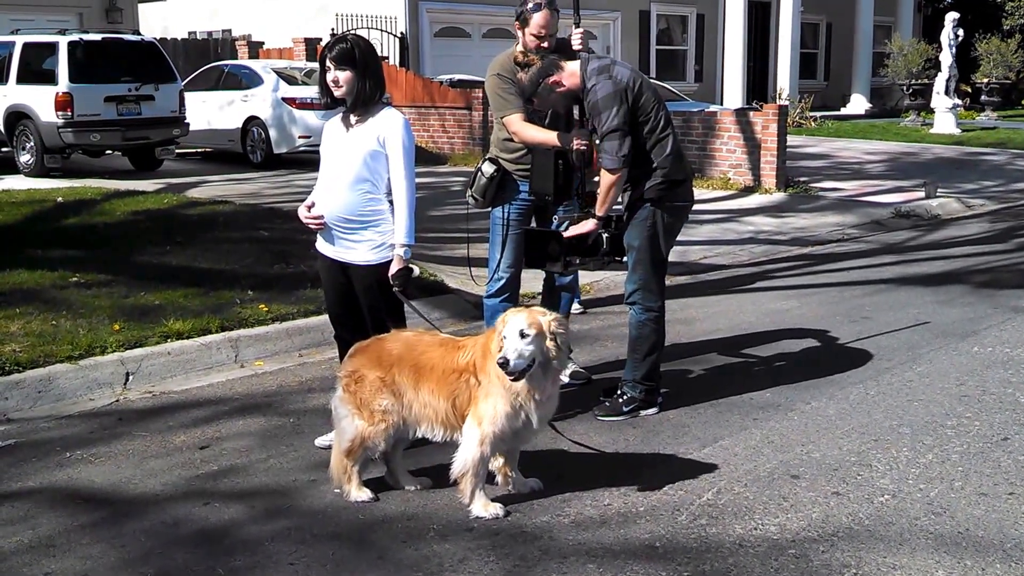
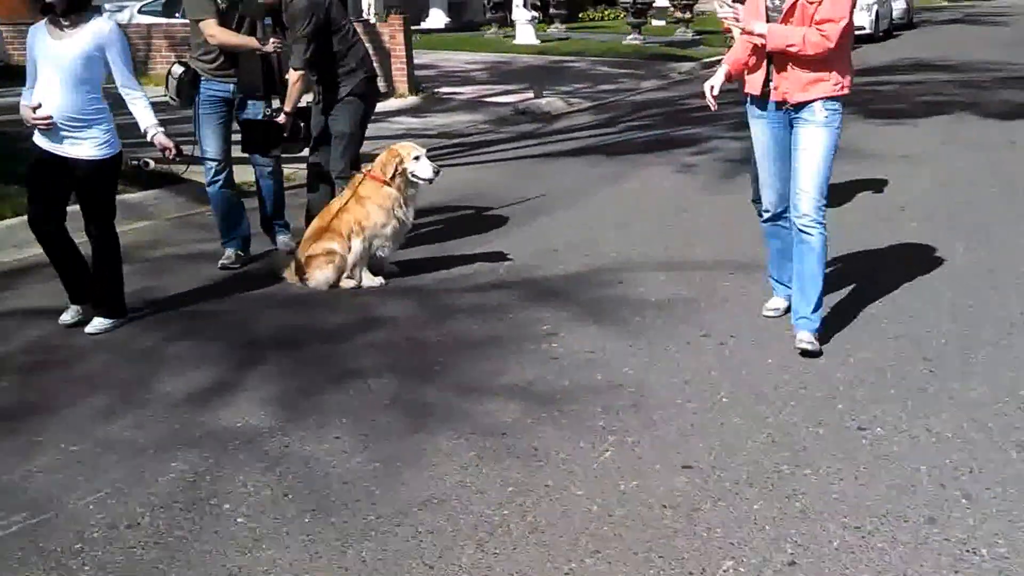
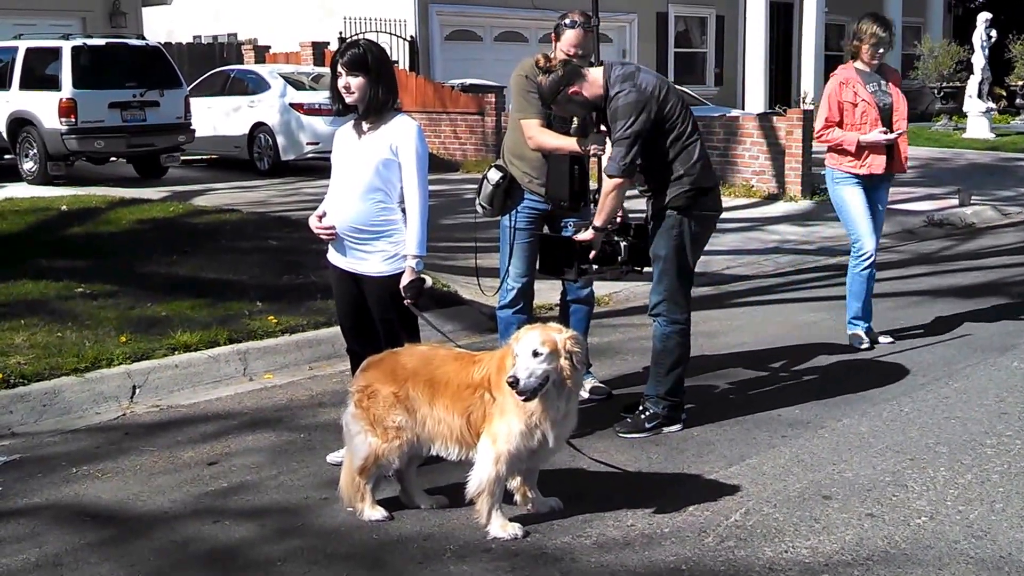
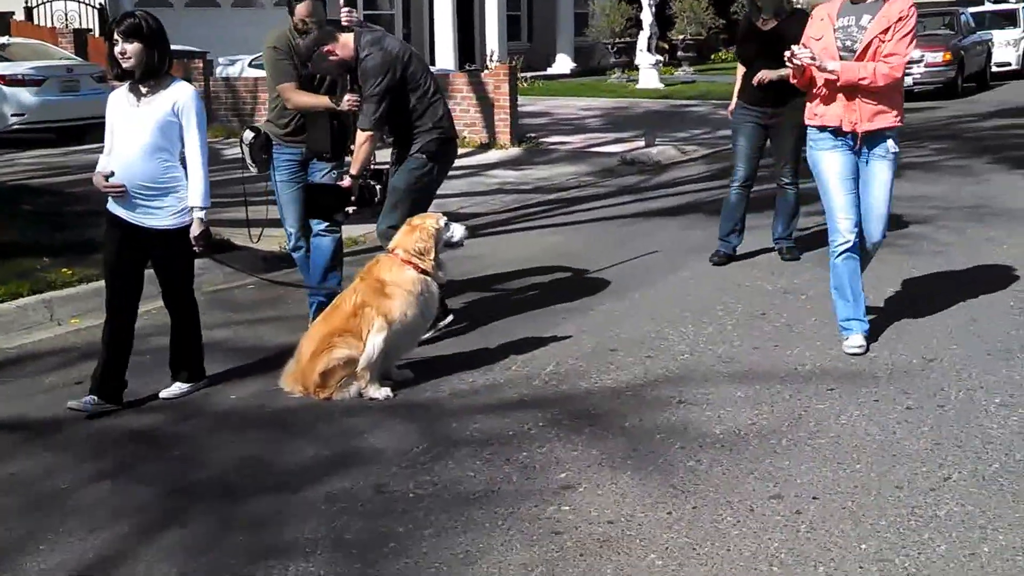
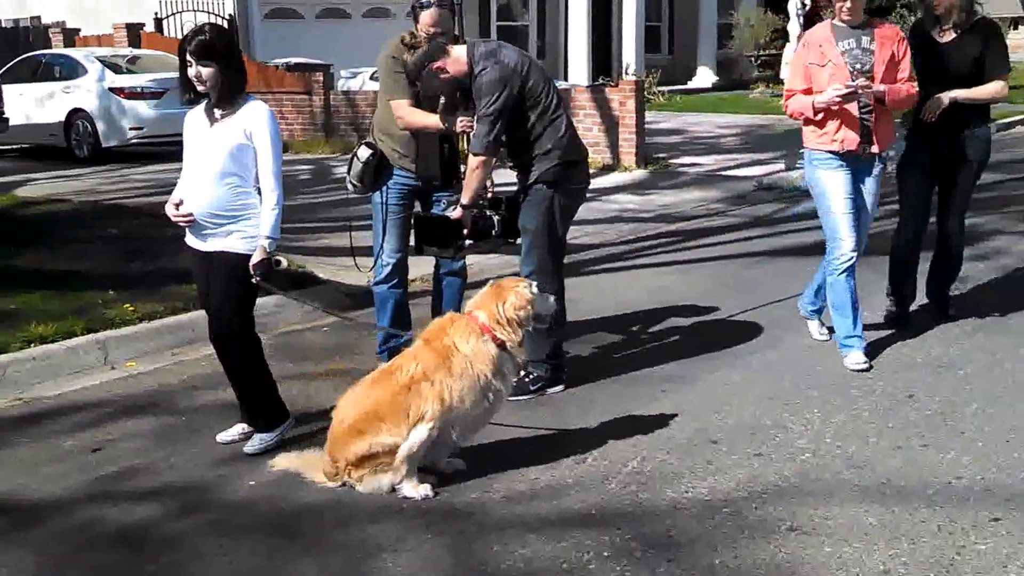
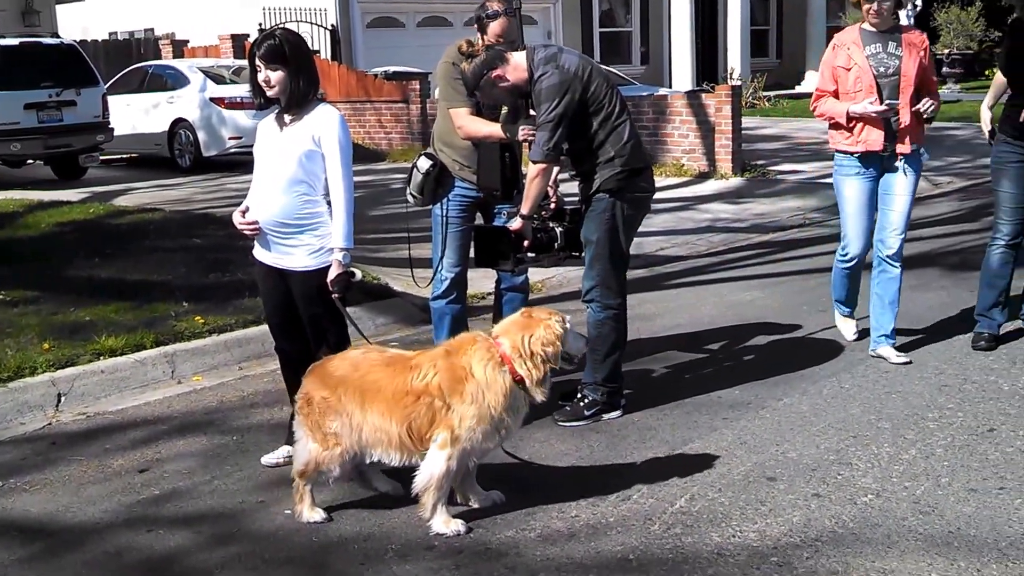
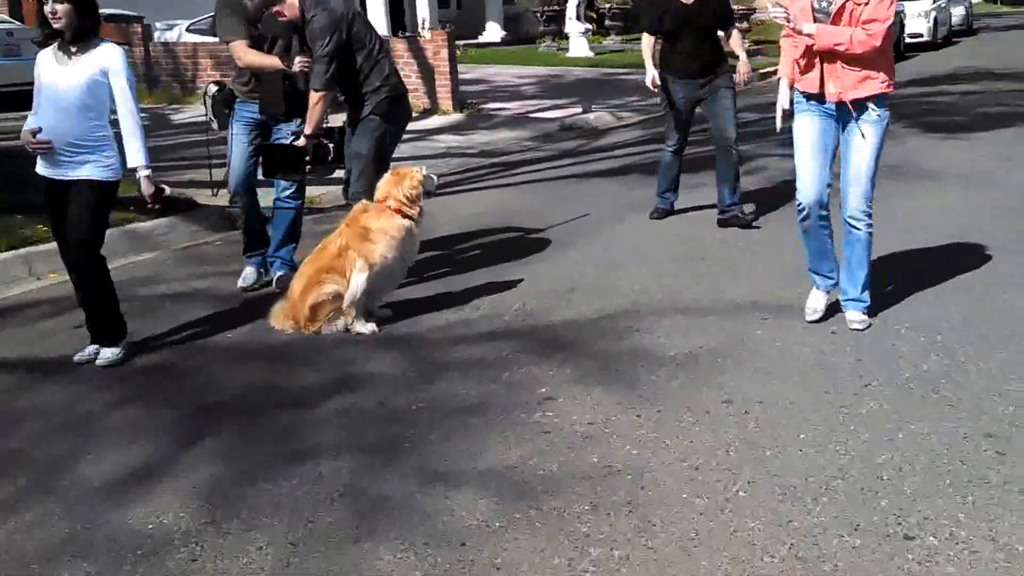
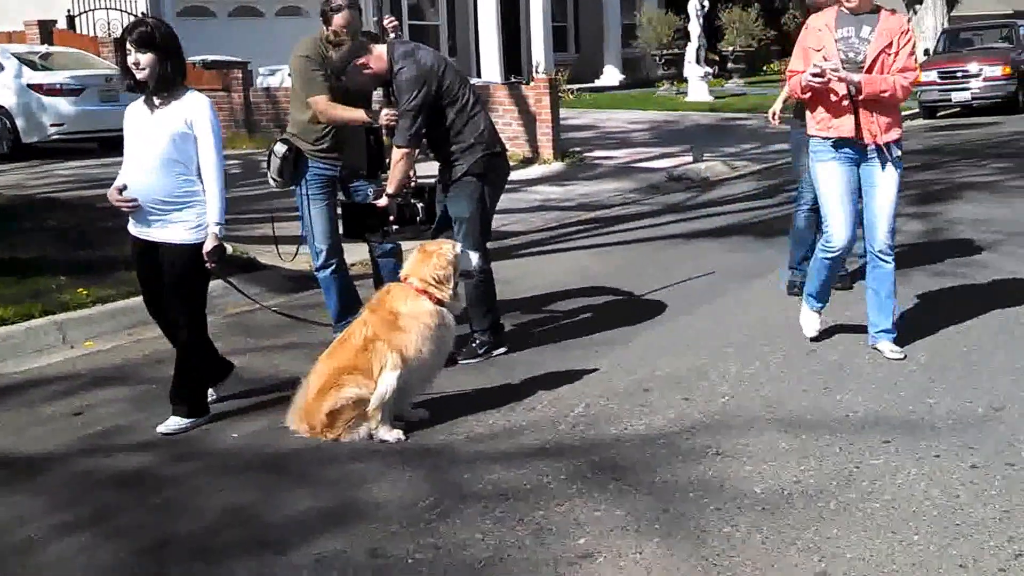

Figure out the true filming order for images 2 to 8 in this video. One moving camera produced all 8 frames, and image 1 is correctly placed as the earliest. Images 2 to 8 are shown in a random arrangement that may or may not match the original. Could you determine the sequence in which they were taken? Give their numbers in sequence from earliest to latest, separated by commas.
3, 6, 5, 8, 4, 7, 2
